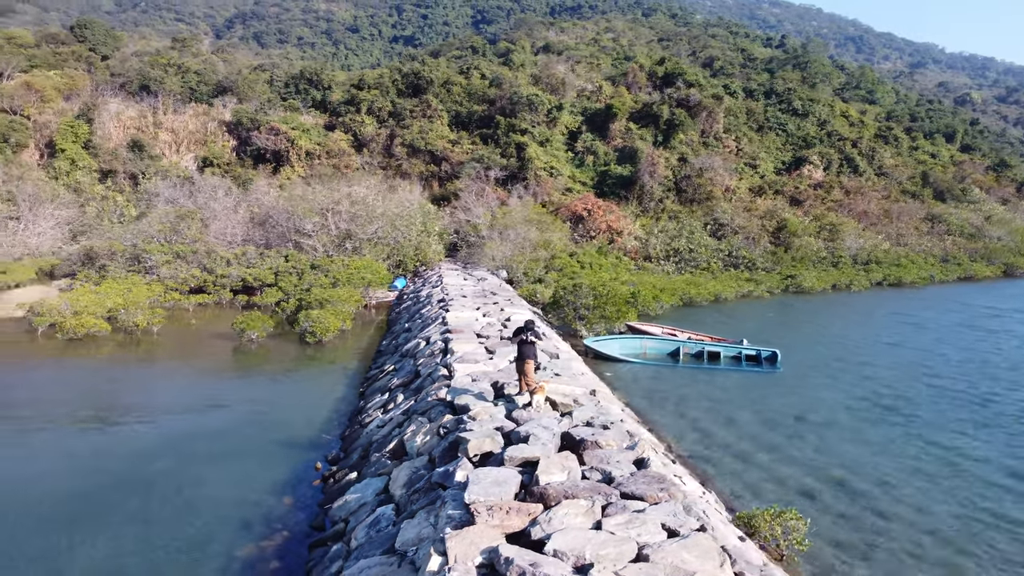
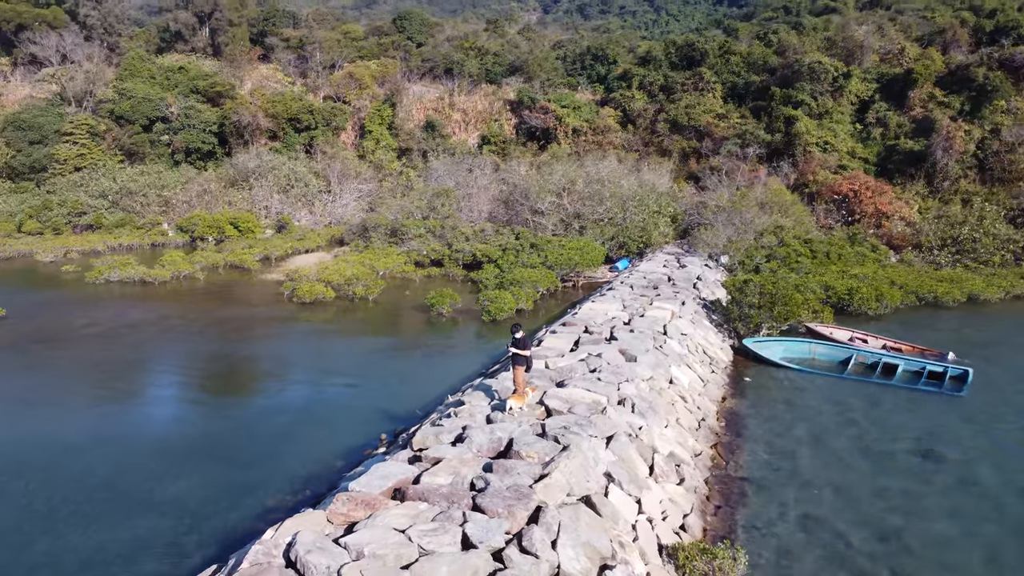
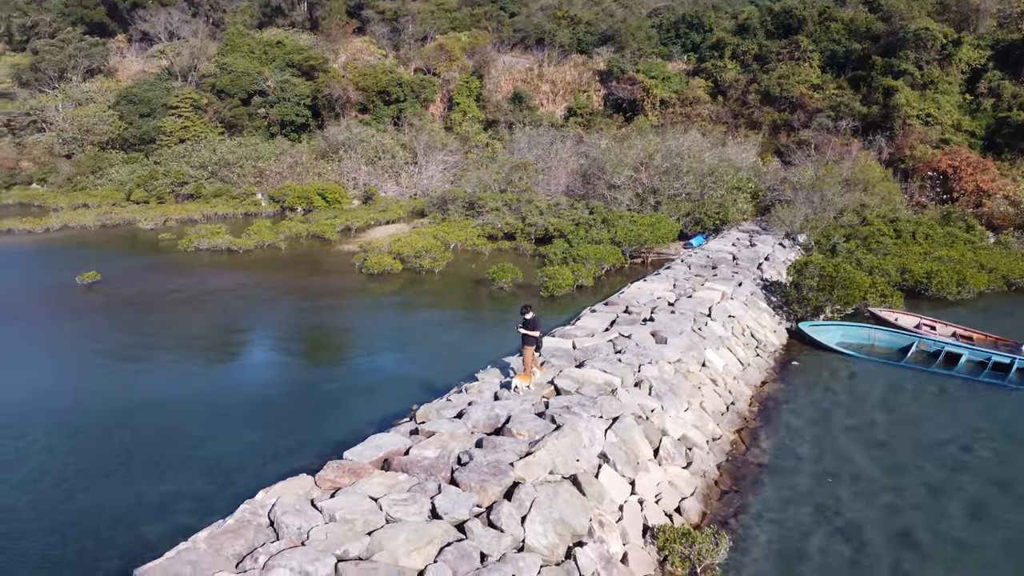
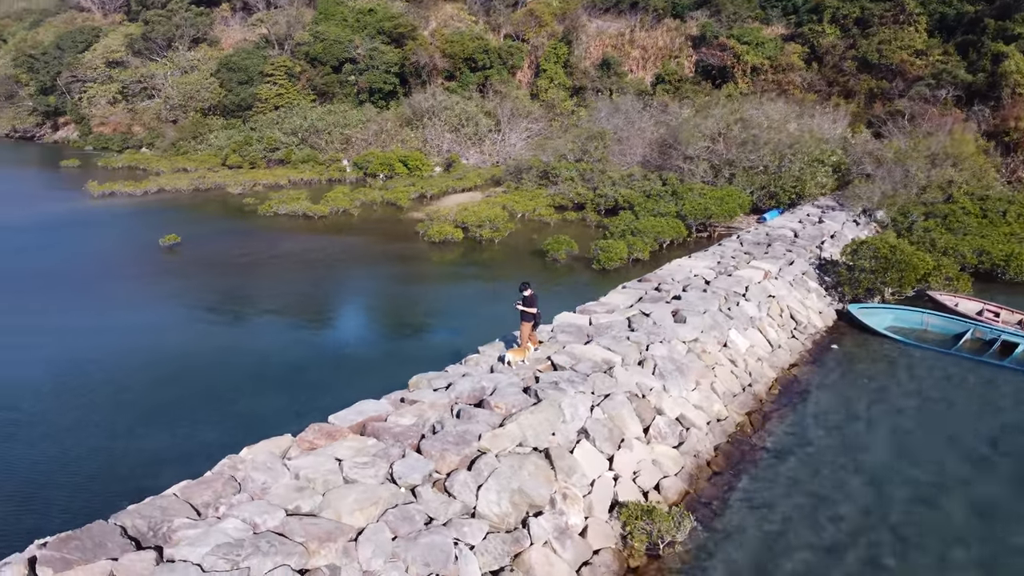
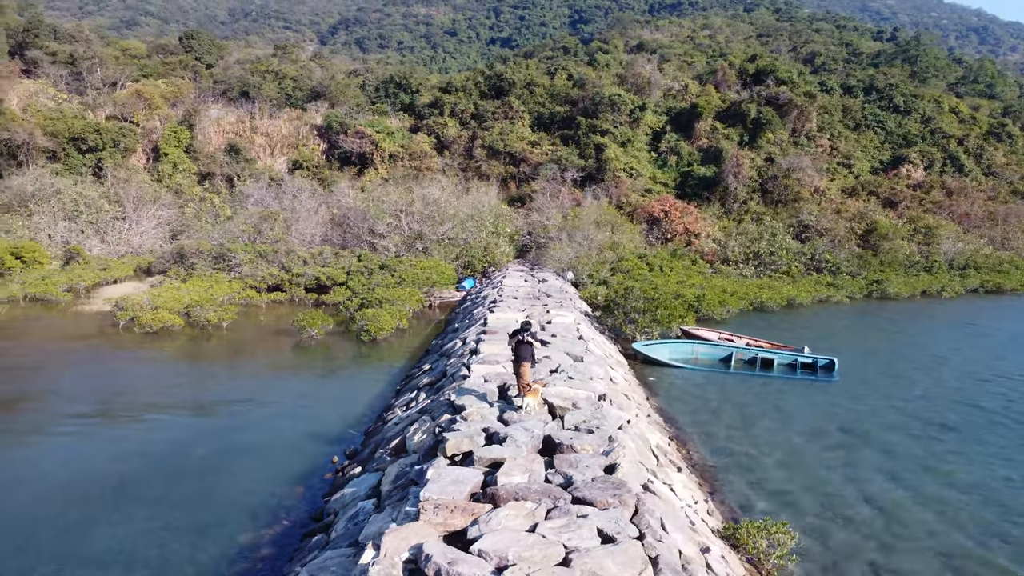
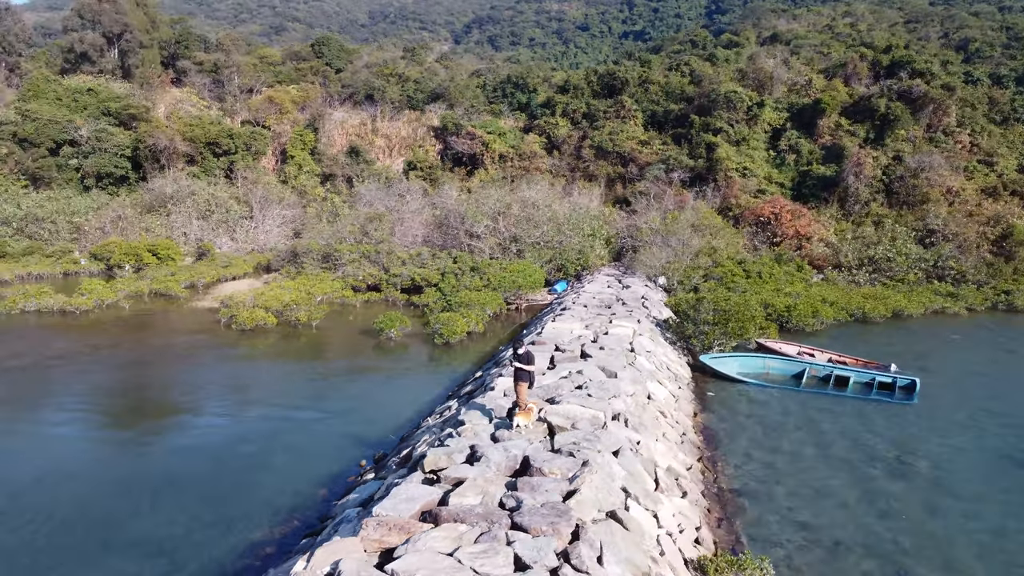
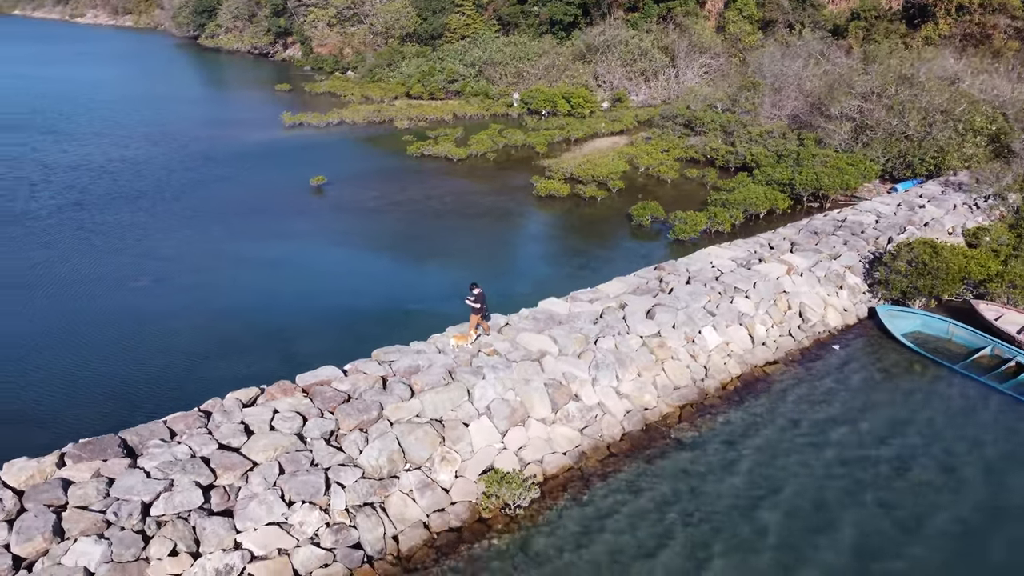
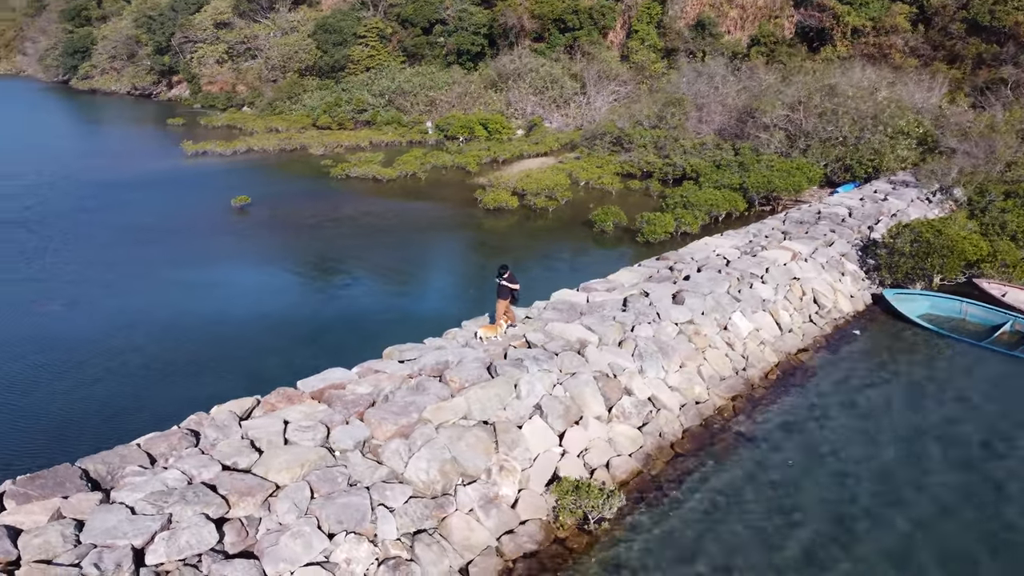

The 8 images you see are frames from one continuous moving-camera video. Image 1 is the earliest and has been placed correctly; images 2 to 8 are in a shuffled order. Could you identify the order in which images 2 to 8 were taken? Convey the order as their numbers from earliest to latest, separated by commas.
5, 6, 2, 3, 4, 8, 7
